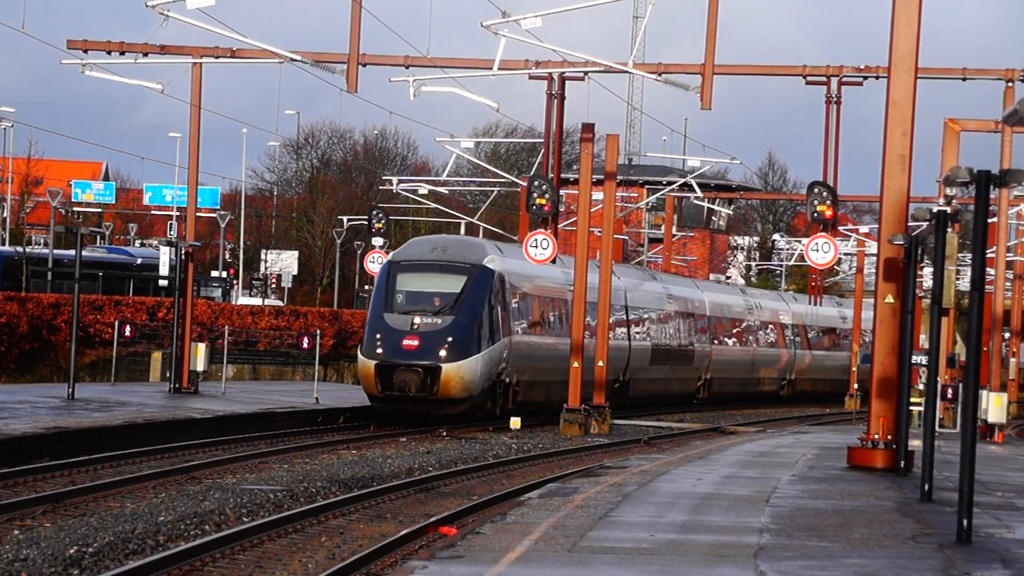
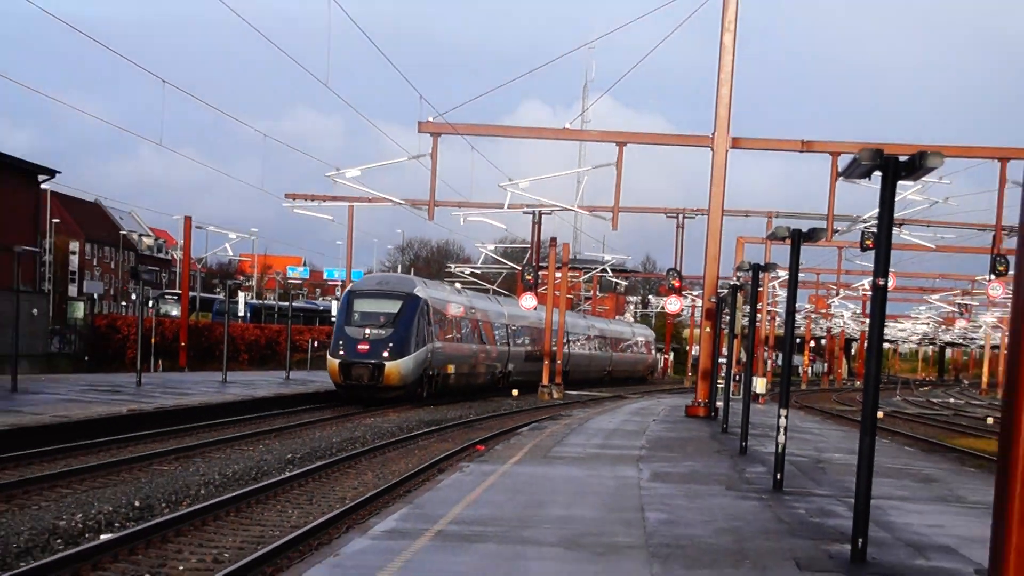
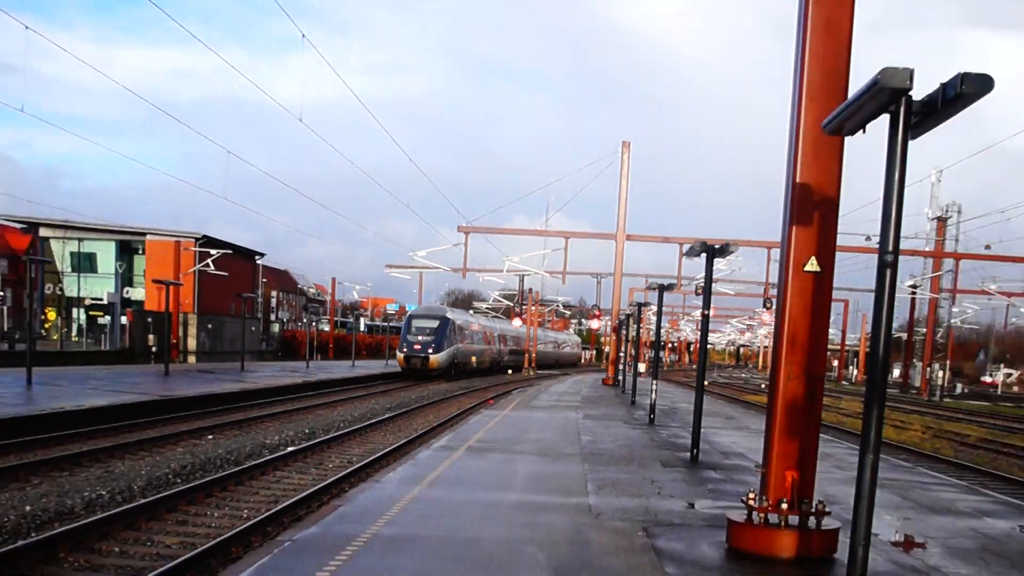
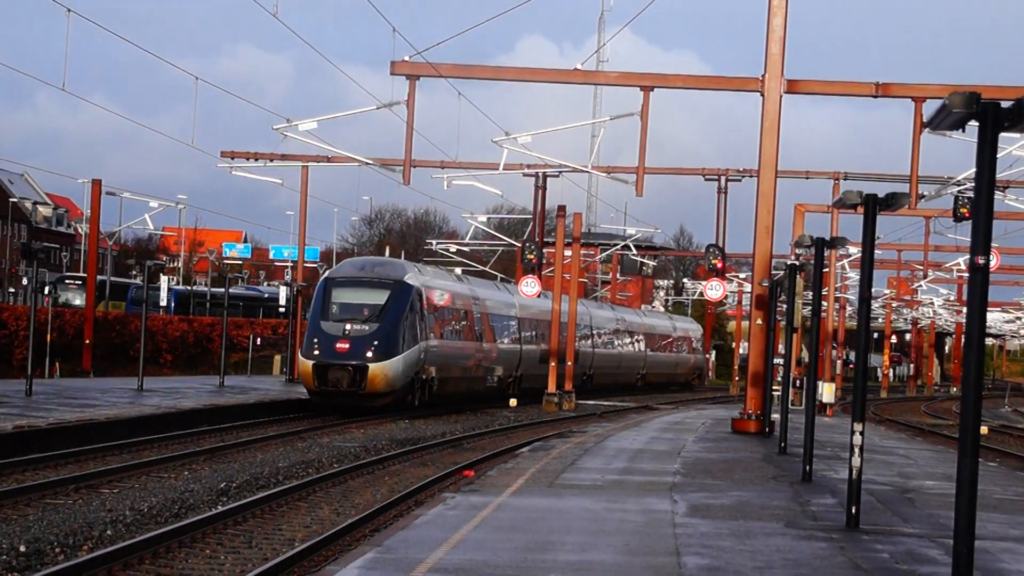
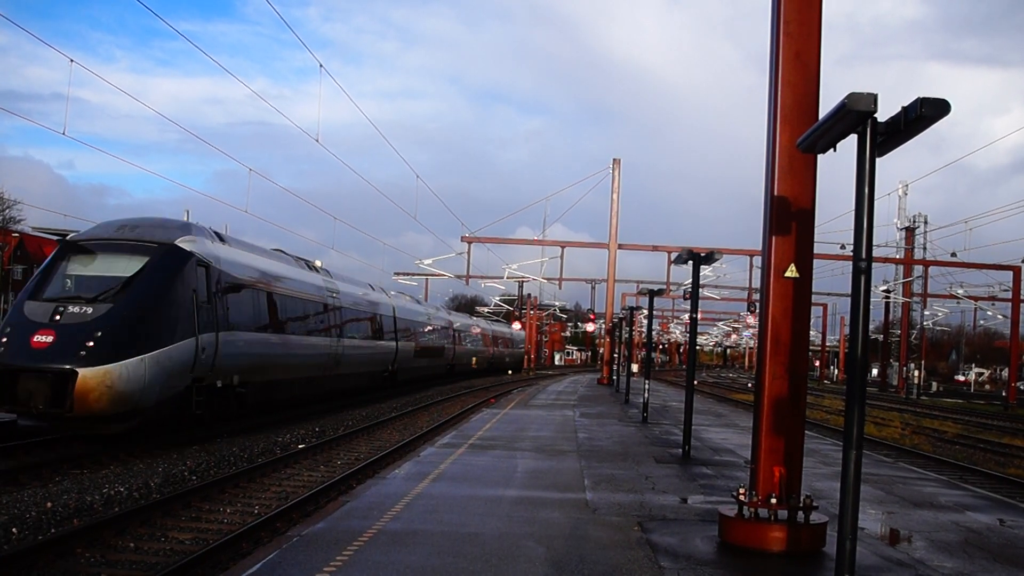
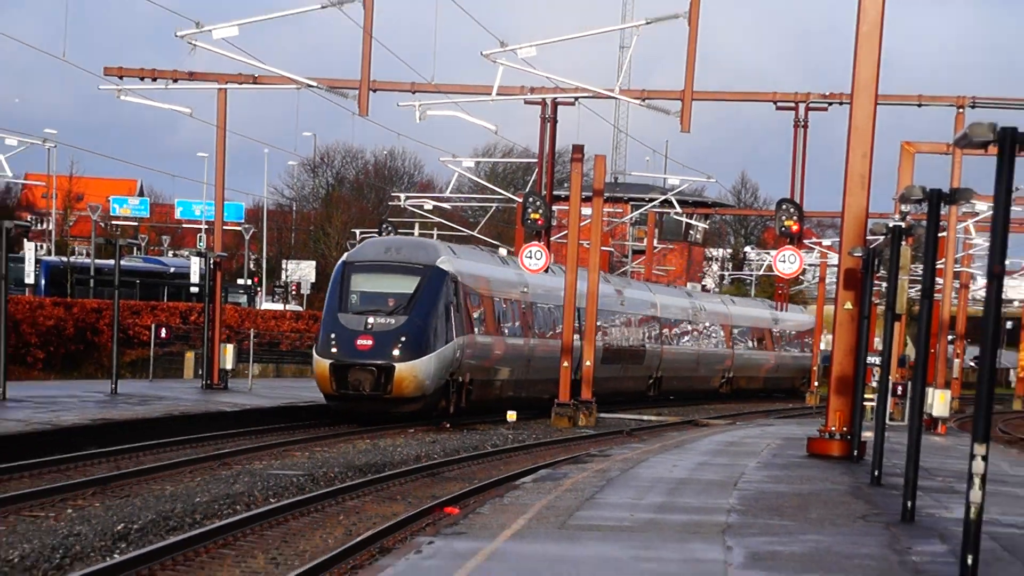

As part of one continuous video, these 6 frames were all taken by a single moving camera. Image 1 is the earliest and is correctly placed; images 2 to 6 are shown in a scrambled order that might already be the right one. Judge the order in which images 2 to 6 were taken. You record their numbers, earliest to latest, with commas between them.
6, 4, 2, 3, 5
